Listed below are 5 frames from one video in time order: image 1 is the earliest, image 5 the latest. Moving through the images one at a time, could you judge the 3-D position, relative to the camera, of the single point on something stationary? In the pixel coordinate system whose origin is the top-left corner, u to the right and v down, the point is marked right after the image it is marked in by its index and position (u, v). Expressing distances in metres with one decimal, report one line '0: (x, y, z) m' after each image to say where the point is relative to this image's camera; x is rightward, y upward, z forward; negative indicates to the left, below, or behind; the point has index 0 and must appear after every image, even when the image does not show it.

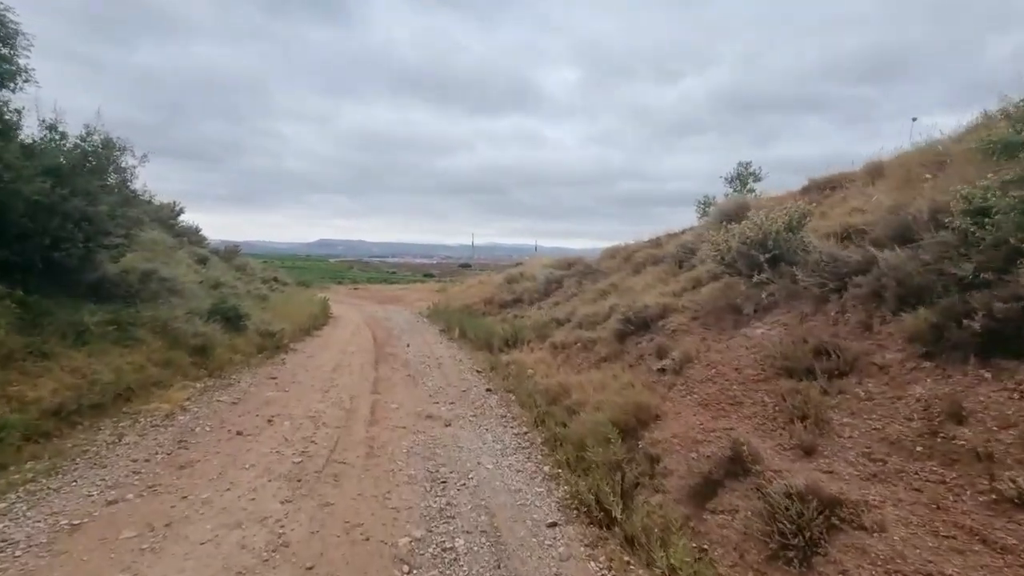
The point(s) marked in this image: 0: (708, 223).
0: (+5.6, +1.8, +14.1) m
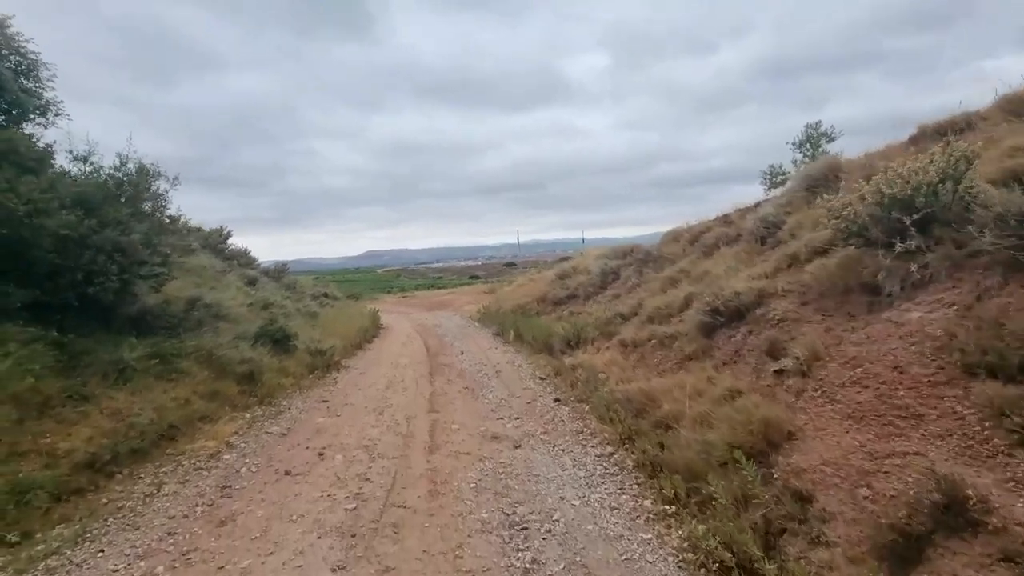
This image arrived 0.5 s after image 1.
0: (+6.8, +2.4, +12.4) m
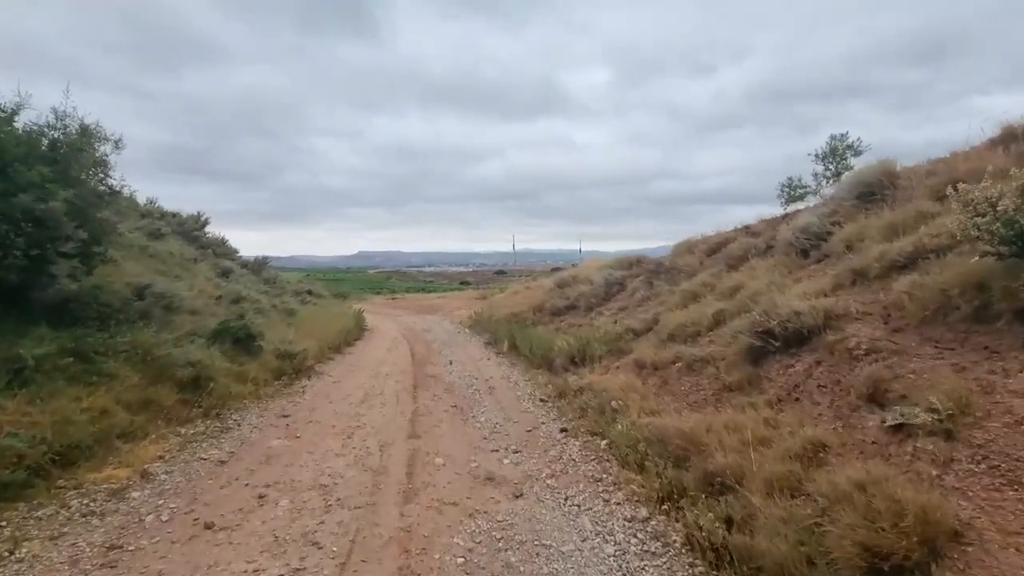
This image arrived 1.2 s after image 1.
0: (+7.0, +1.9, +10.8) m
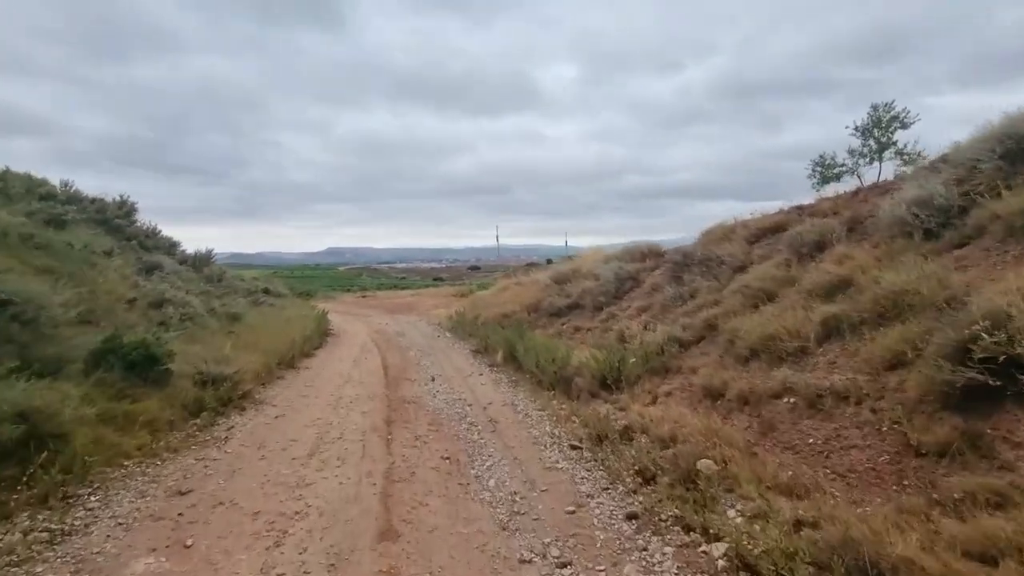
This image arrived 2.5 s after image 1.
0: (+7.2, +2.0, +8.0) m
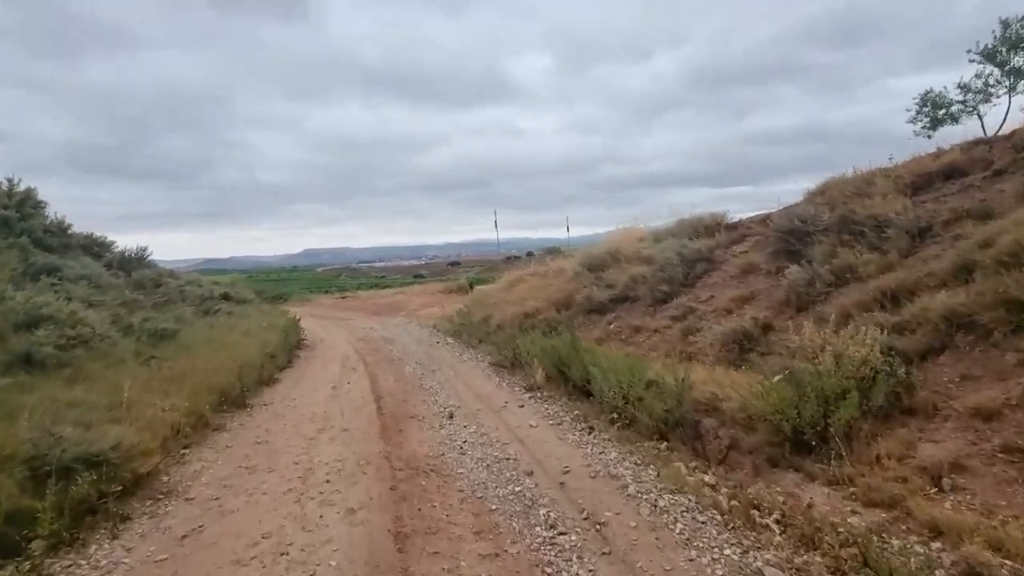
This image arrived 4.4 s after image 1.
0: (+8.2, +2.4, +4.0) m
